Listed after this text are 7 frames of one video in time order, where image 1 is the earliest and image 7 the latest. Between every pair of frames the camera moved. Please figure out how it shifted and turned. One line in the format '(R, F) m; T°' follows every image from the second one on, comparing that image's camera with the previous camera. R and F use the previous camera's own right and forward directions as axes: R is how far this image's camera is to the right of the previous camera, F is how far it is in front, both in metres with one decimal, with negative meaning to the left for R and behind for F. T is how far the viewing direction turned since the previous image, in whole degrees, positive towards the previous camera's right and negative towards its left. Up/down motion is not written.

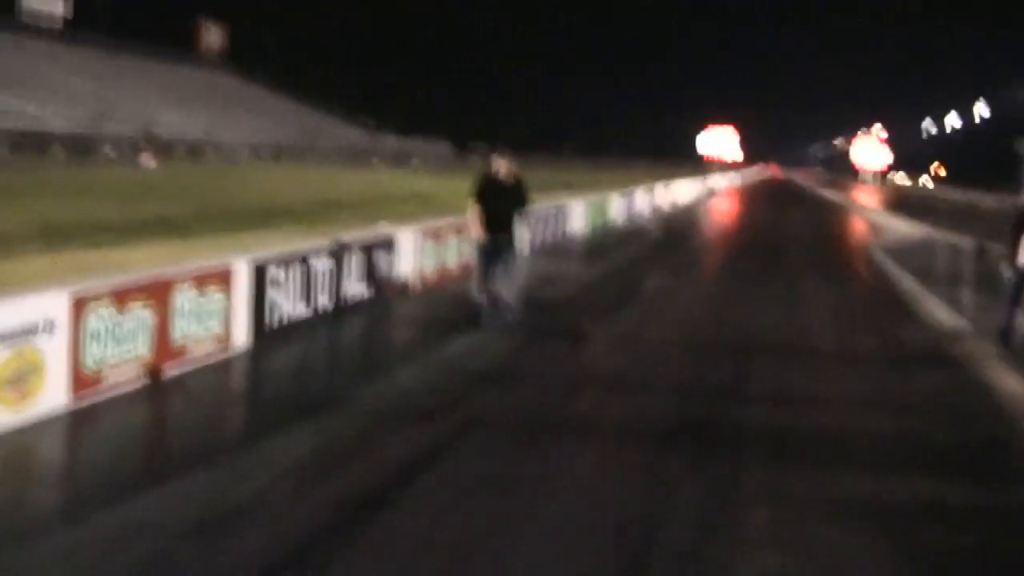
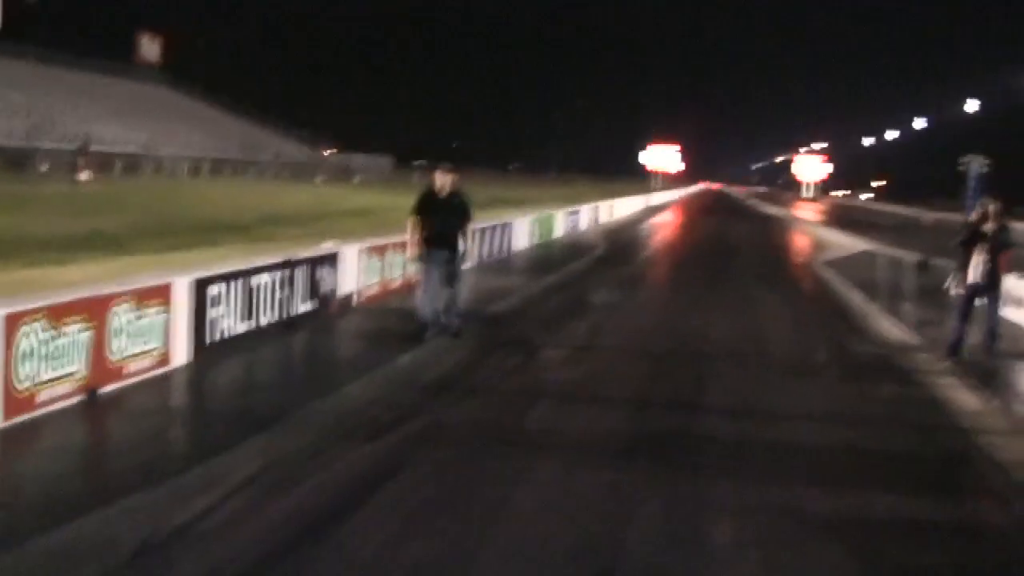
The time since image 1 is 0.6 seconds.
(+0.7, +1.5) m; -7°
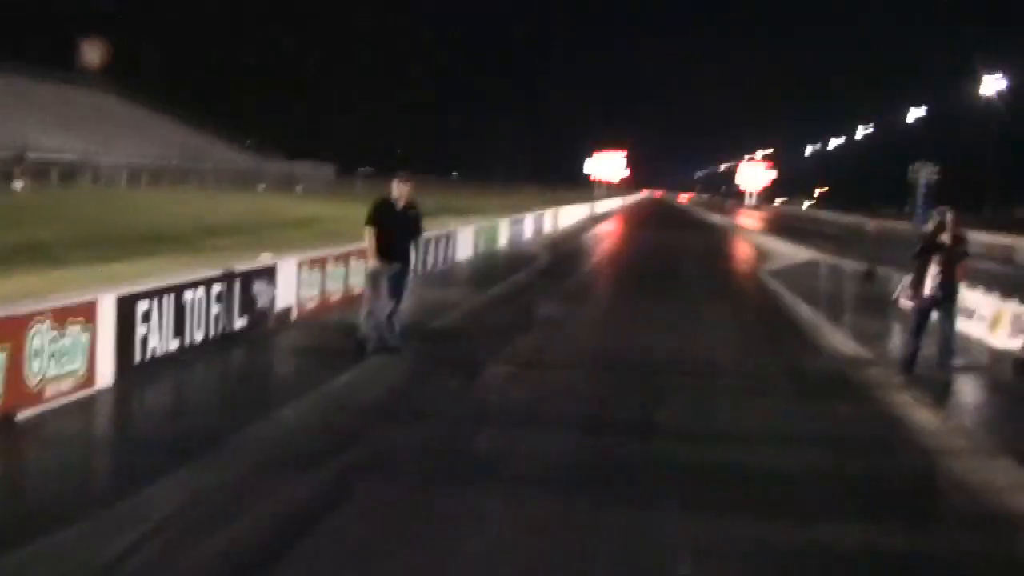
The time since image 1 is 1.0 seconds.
(0.0, +0.5) m; +2°
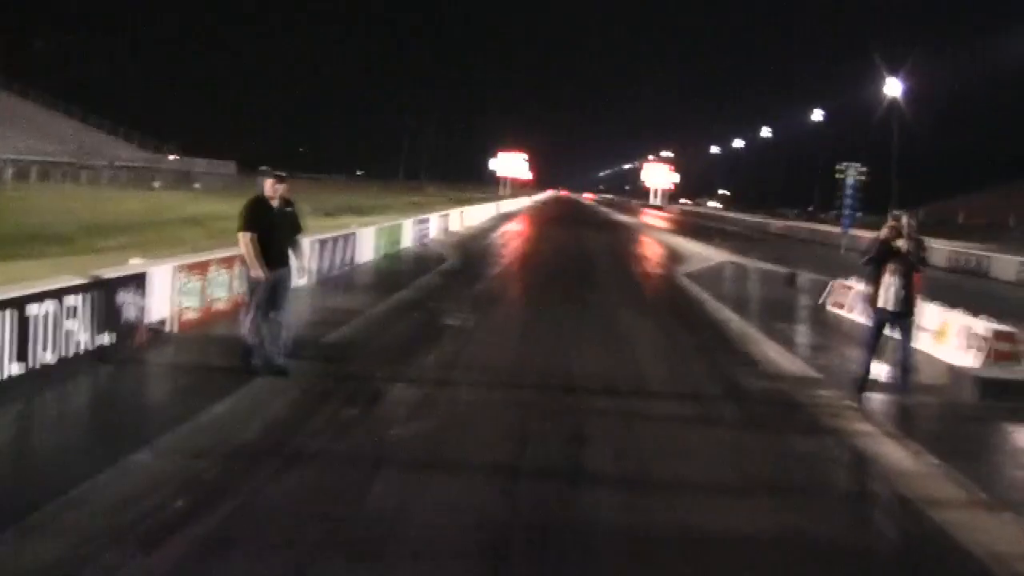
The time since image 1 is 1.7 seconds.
(0.0, +1.8) m; +4°
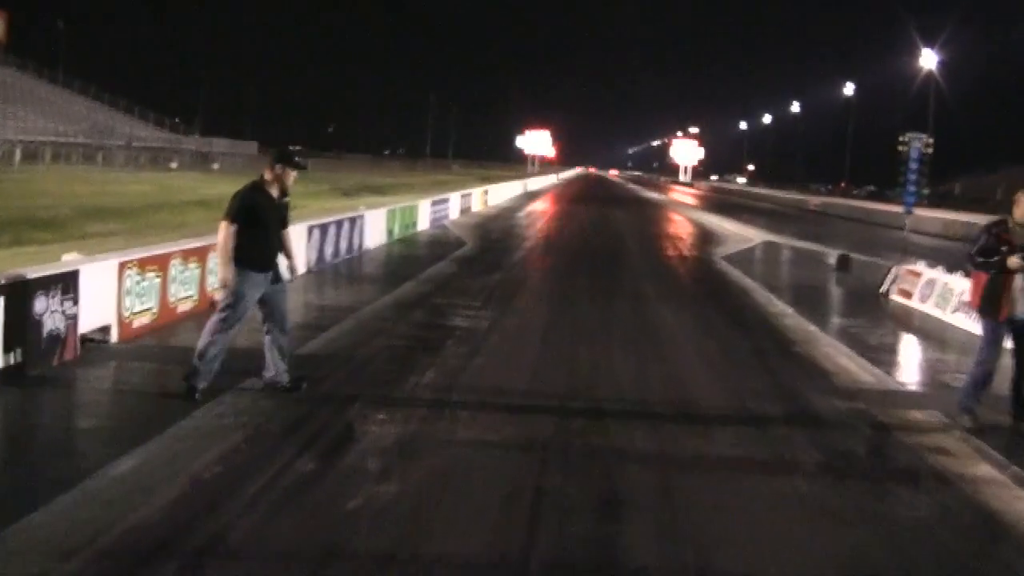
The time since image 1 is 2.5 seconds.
(+0.1, +2.7) m; -1°
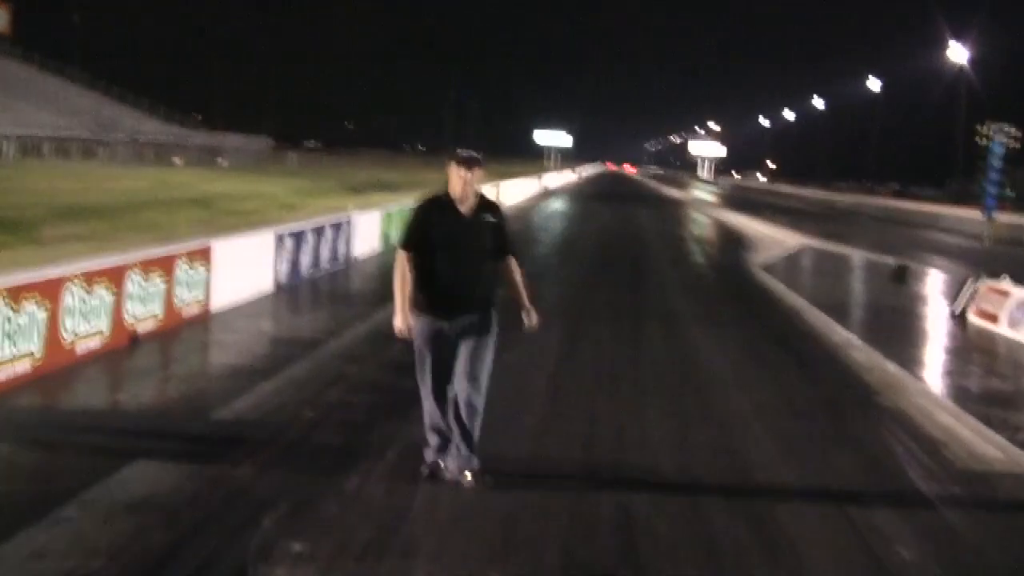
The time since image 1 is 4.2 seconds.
(+0.1, +3.3) m; -1°
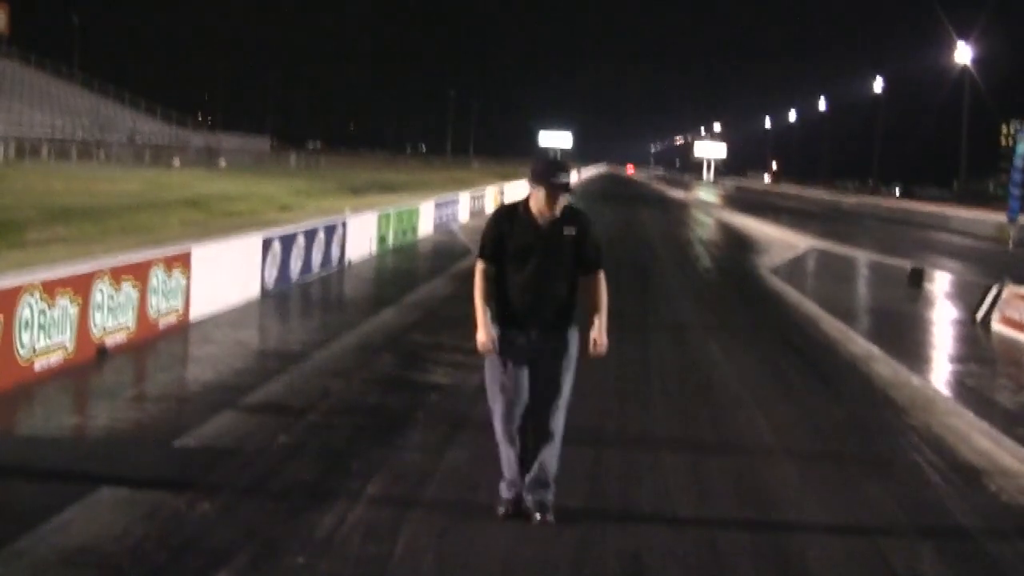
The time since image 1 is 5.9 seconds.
(0.0, +0.9) m; 0°
